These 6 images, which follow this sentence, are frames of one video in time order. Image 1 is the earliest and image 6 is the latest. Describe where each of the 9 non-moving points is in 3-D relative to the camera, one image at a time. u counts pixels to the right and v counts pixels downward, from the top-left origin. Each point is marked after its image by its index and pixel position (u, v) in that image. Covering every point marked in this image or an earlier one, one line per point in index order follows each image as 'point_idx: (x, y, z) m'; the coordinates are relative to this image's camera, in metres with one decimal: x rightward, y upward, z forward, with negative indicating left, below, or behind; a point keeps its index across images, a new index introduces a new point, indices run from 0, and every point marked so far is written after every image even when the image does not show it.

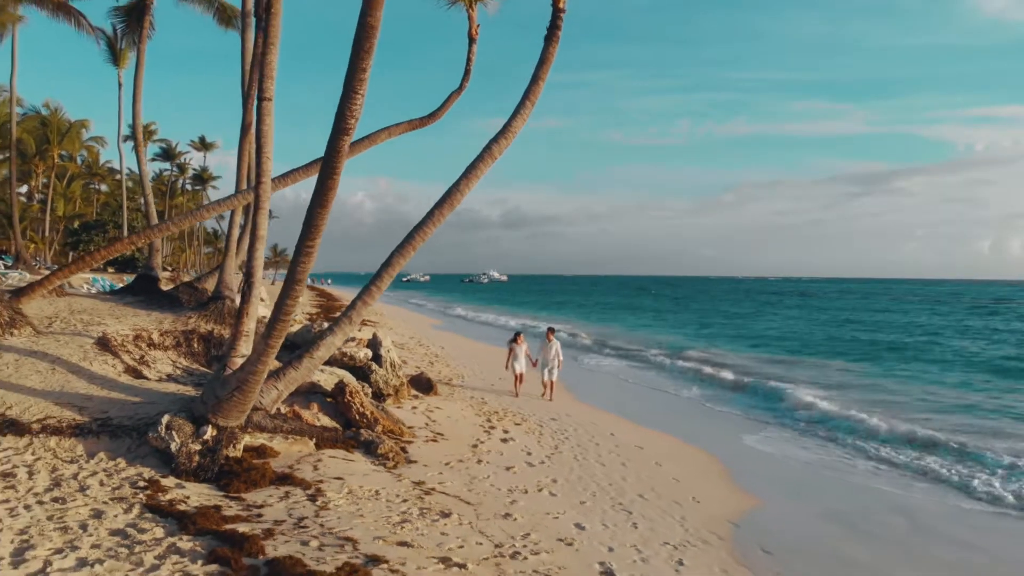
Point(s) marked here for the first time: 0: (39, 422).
0: (-4.4, -1.3, +5.8) m
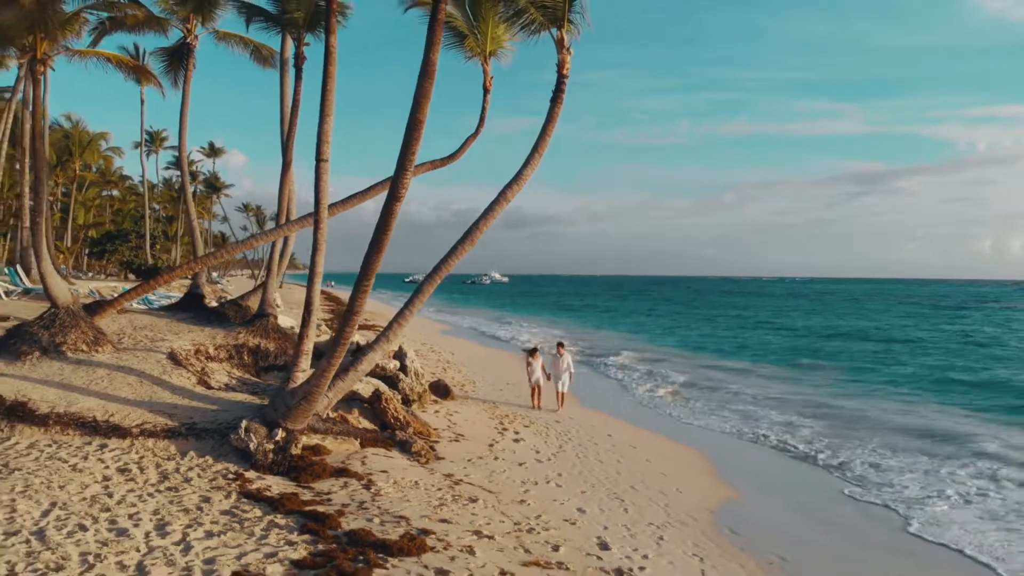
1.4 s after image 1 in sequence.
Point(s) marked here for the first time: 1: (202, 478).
0: (-4.3, -1.6, +7.1) m
1: (-3.1, -1.9, +6.3) m
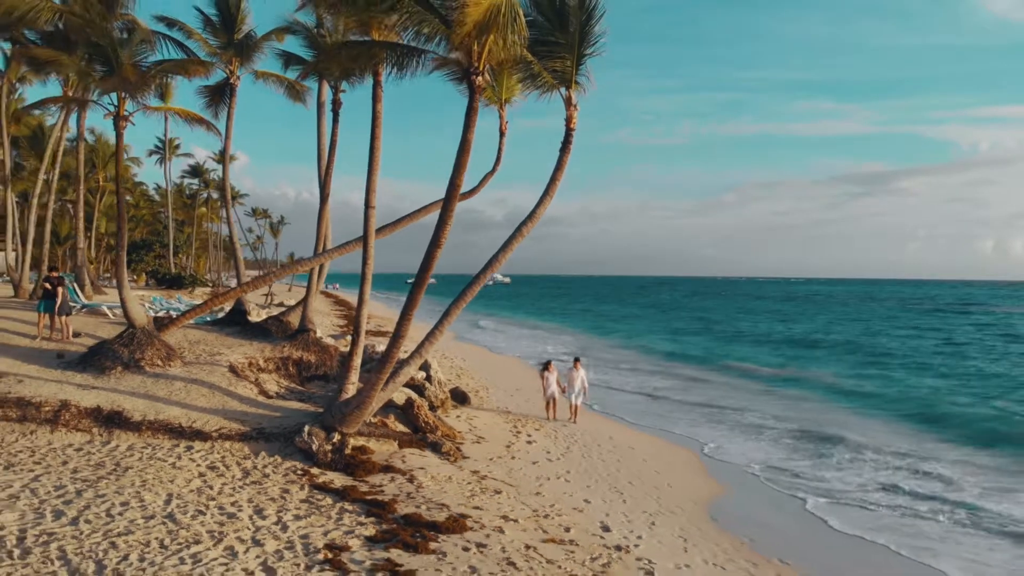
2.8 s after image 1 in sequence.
0: (-4.1, -2.0, +8.5) m
1: (-2.9, -2.3, +7.7) m
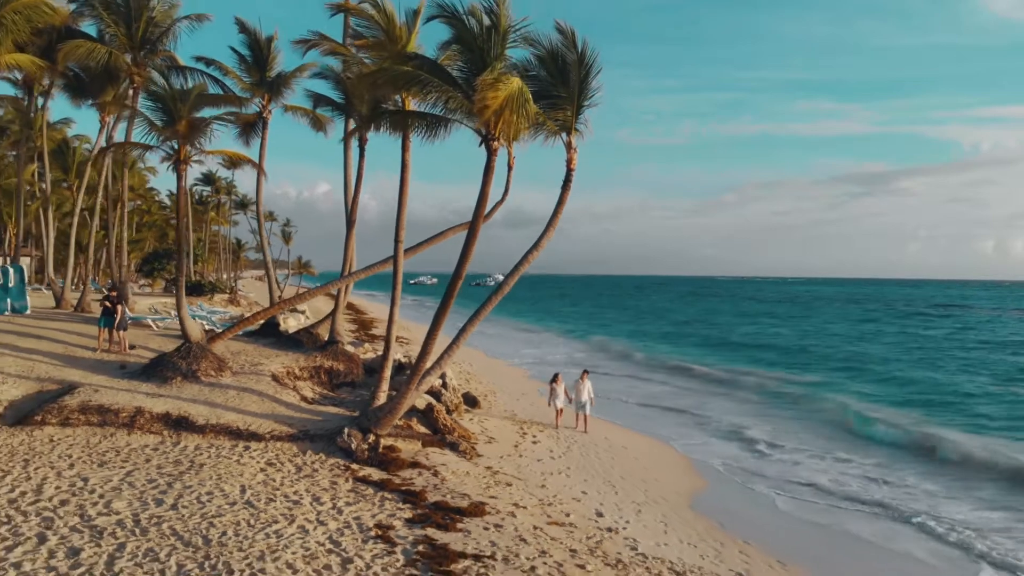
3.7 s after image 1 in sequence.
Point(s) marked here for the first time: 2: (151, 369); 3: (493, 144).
0: (-3.9, -2.3, +10.0) m
1: (-2.8, -2.7, +9.2) m
2: (-6.6, -1.5, +11.5) m
3: (-0.3, +2.0, +8.6) m
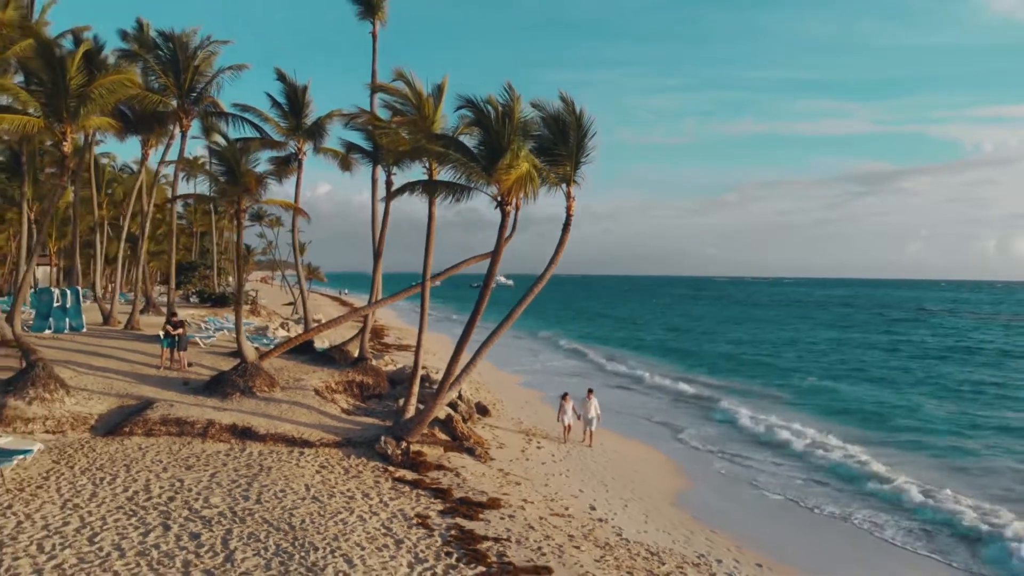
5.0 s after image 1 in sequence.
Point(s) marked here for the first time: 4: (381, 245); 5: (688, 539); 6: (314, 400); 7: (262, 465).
0: (-3.7, -2.9, +12.0) m
1: (-2.6, -3.3, +11.2) m
2: (-6.5, -2.1, +13.4) m
3: (-0.1, +1.4, +10.6) m
4: (-3.4, +1.1, +15.9) m
5: (+2.9, -4.1, +10.2) m
6: (-4.3, -2.4, +13.5) m
7: (-4.4, -3.1, +10.9) m
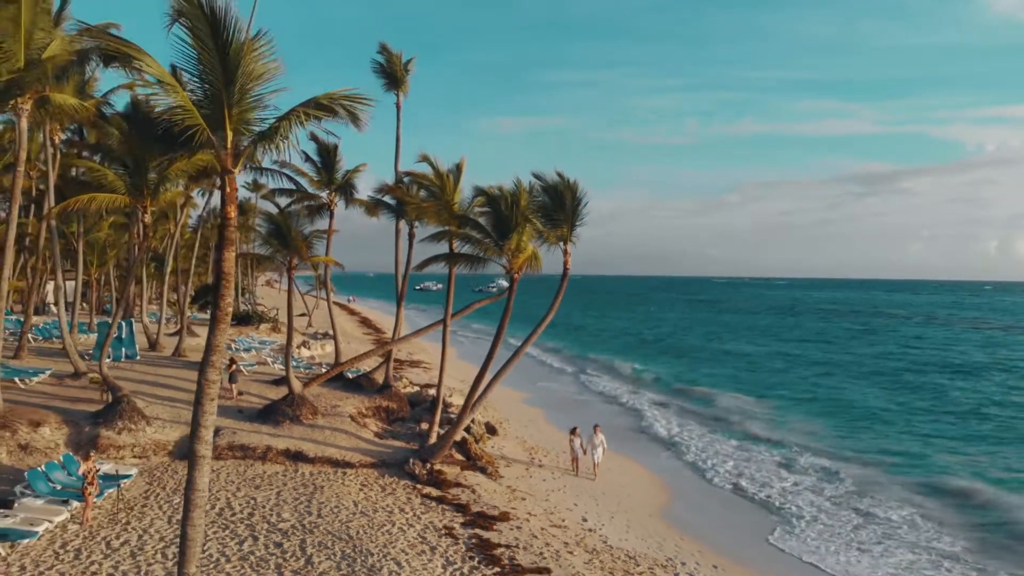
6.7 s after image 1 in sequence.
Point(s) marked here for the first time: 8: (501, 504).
0: (-3.6, -4.0, +14.4) m
1: (-2.5, -4.4, +13.6) m
2: (-6.3, -3.2, +15.9) m
3: (0.0, +0.3, +13.0) m
4: (-3.2, 0.0, +18.3) m
5: (+3.0, -5.2, +12.6) m
6: (-4.2, -3.5, +15.9) m
7: (-4.2, -4.2, +13.3) m
8: (-0.2, -4.6, +13.2) m
